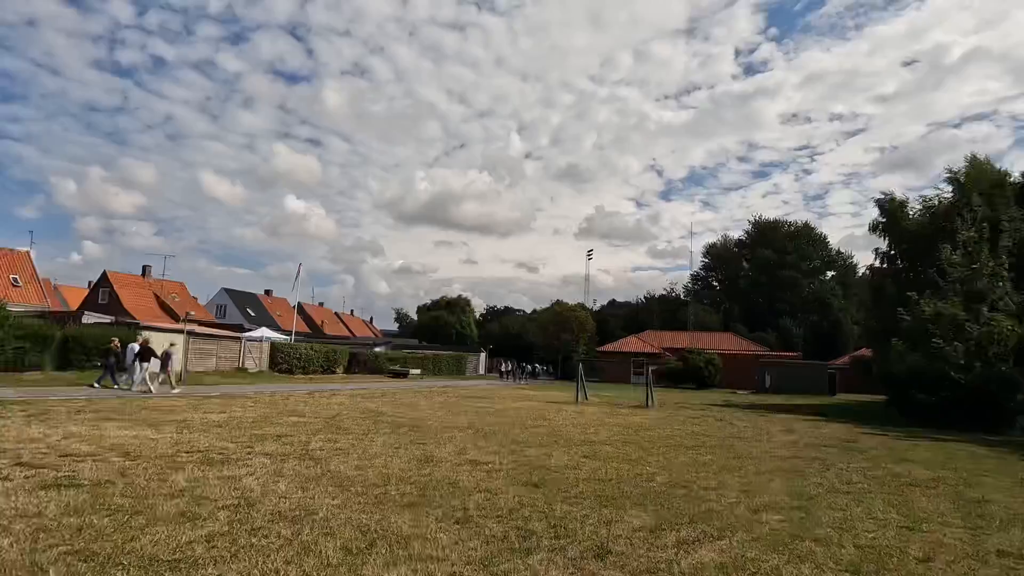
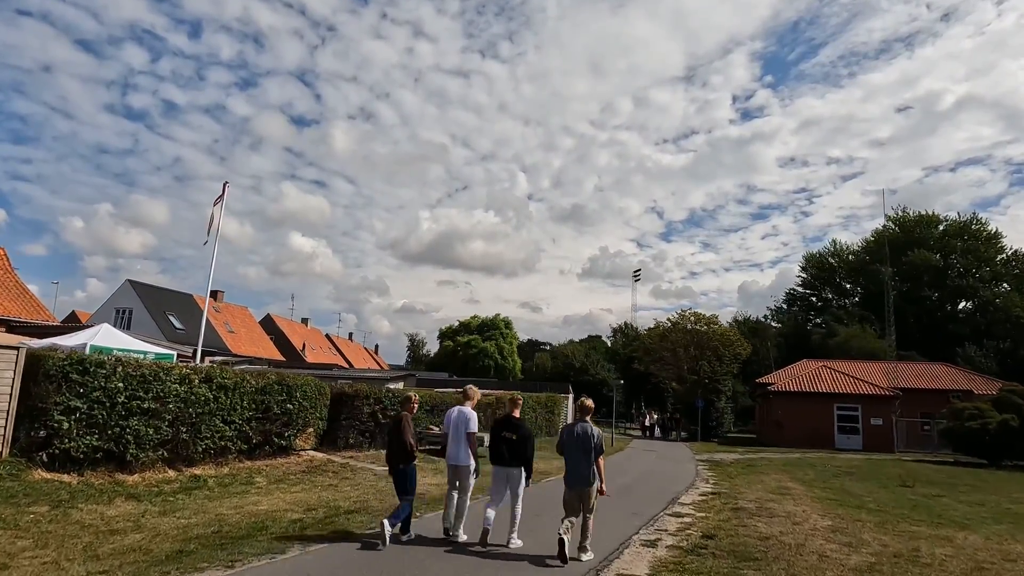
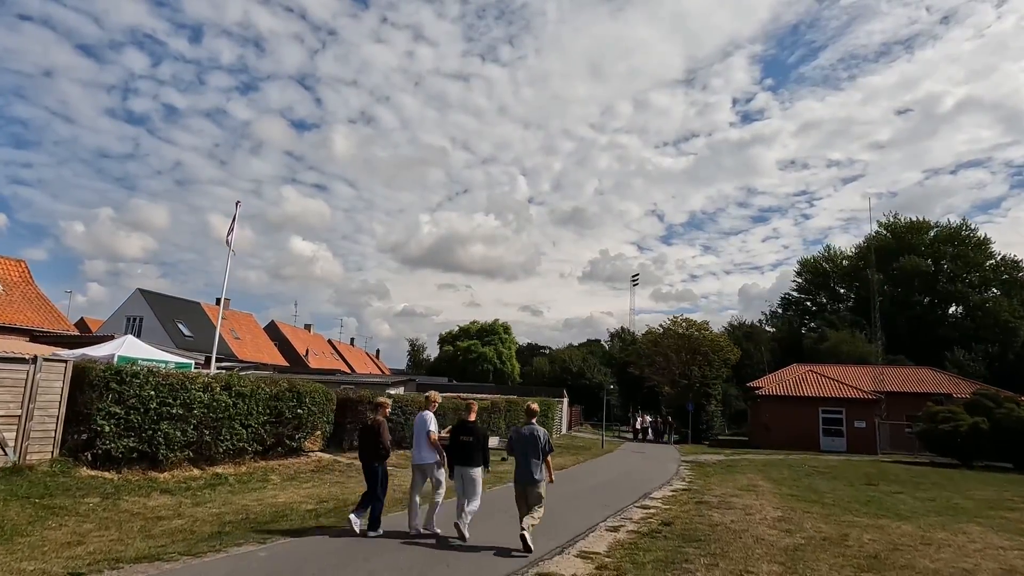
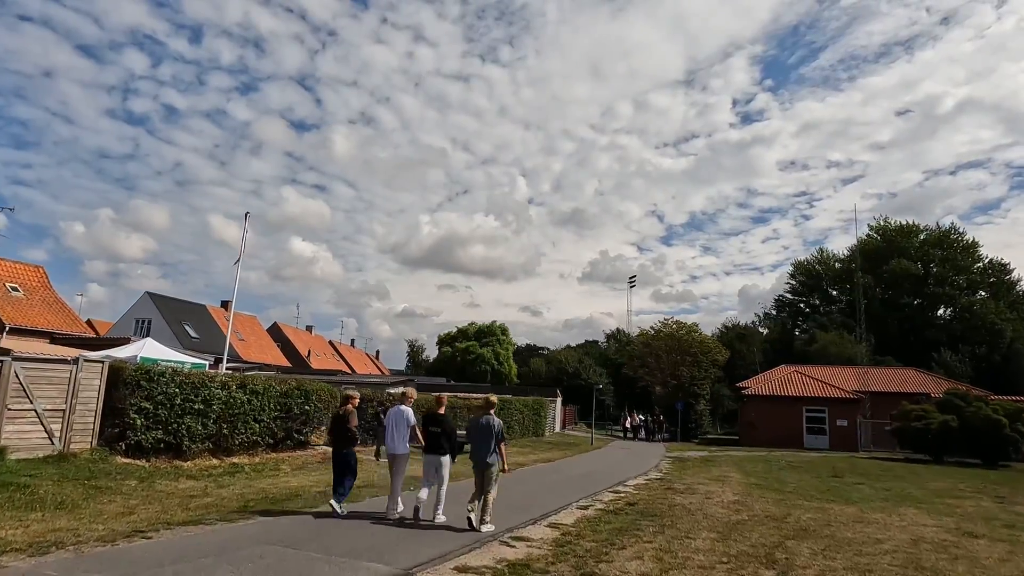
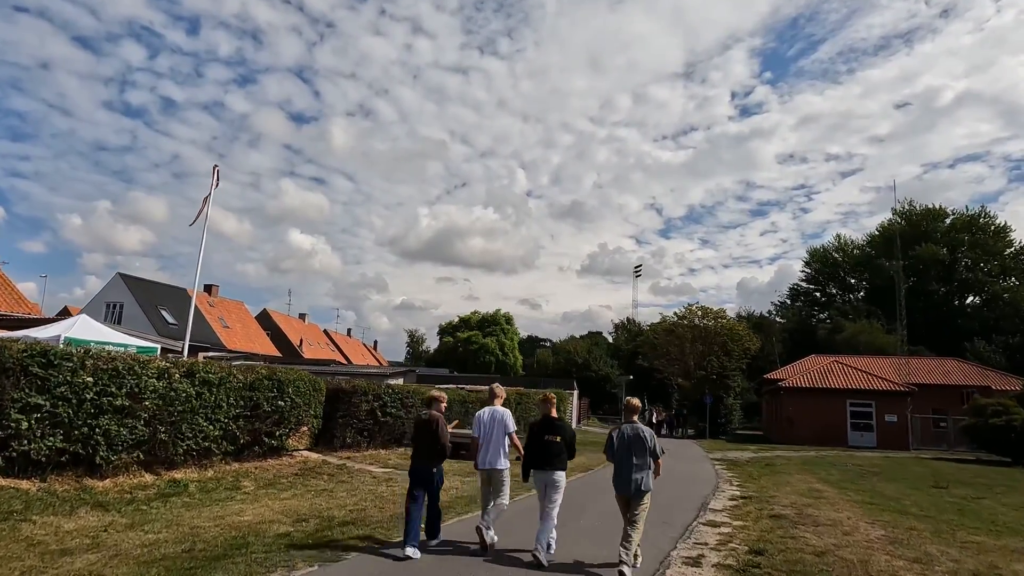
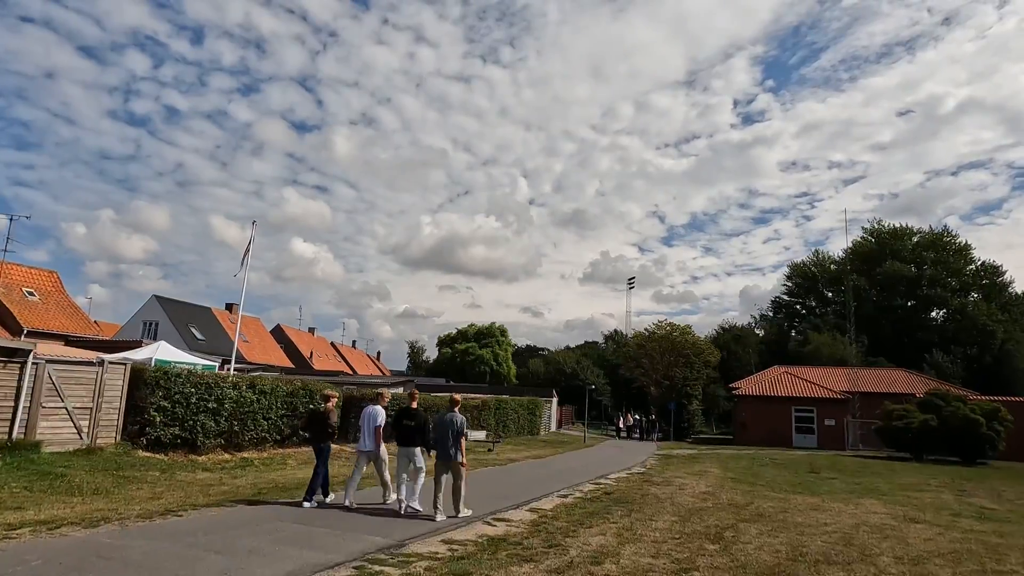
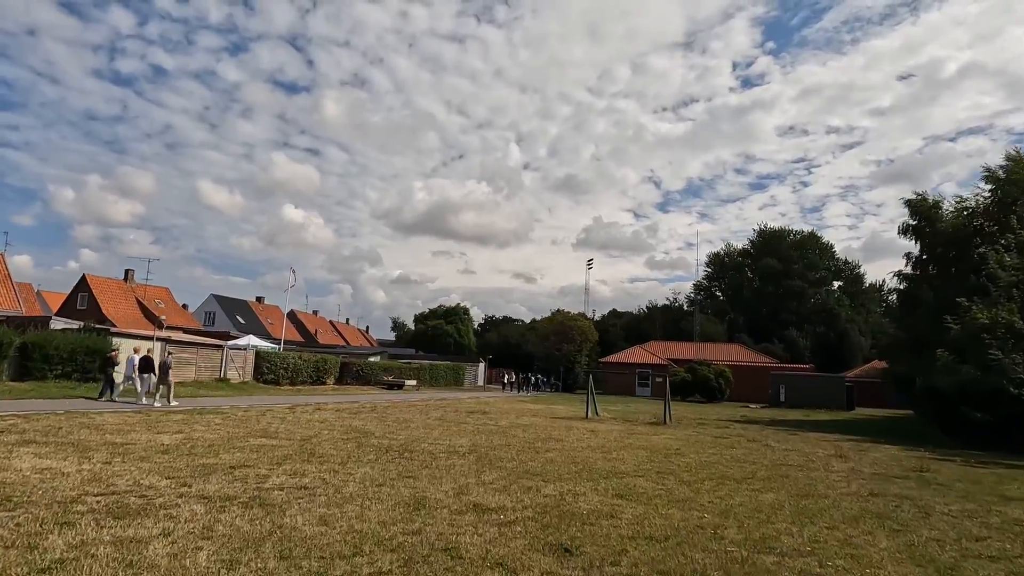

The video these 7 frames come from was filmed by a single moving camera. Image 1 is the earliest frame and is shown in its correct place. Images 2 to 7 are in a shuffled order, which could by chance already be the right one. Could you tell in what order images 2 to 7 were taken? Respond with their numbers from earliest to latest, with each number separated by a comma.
7, 6, 4, 3, 2, 5
